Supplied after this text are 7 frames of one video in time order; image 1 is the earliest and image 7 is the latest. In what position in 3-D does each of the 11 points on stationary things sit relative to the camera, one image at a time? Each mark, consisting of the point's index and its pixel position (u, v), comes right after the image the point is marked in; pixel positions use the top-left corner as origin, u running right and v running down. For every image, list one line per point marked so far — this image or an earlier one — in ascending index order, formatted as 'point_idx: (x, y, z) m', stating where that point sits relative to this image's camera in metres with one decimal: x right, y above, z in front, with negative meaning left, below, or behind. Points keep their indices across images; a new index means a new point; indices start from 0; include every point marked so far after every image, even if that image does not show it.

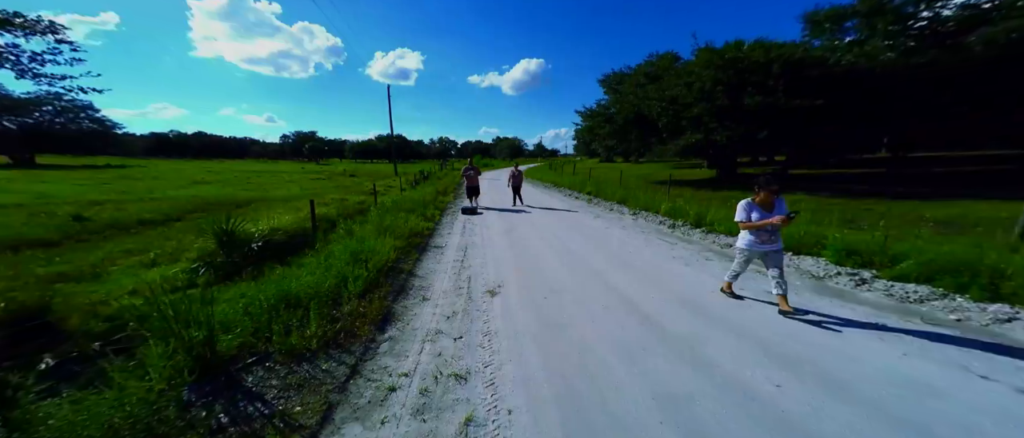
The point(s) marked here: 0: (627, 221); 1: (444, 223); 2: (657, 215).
0: (+3.7, -0.1, +11.5) m
1: (-2.3, -0.2, +10.9) m
2: (+4.9, +0.2, +11.7) m
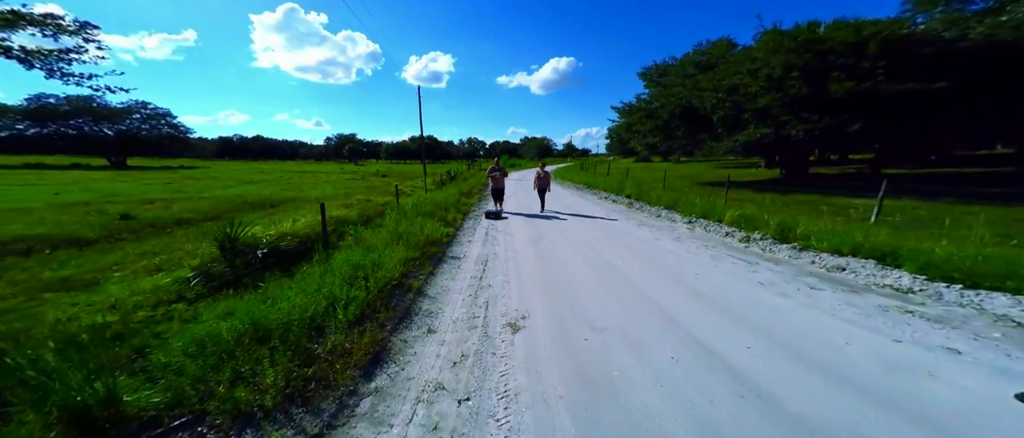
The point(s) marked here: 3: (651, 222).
0: (+4.8, -0.3, +9.7) m
1: (-1.3, -0.3, +9.8) m
2: (+5.9, -0.1, +9.8) m
3: (+4.6, -0.1, +11.2) m
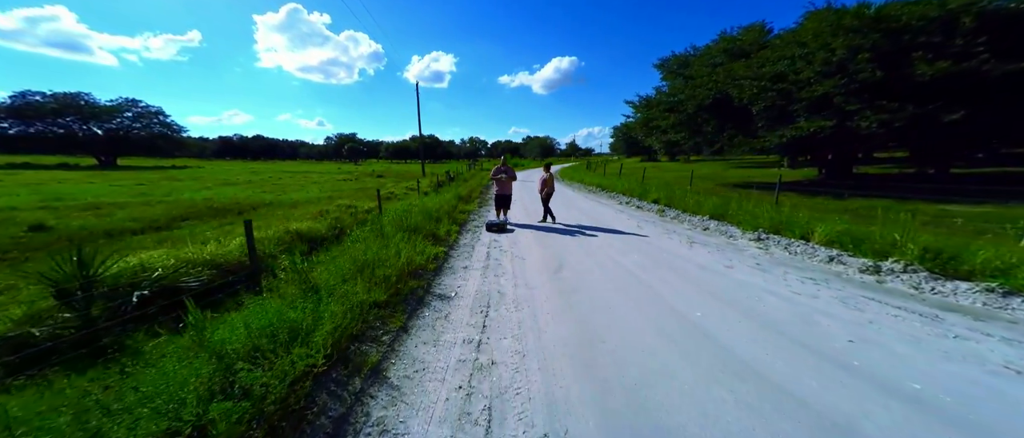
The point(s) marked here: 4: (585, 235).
0: (+5.0, -0.7, +7.2) m
1: (-1.1, -0.6, +7.4) m
2: (+6.2, -0.5, +7.2) m
3: (+4.9, -0.5, +8.7) m
4: (+2.0, -0.6, +8.8) m
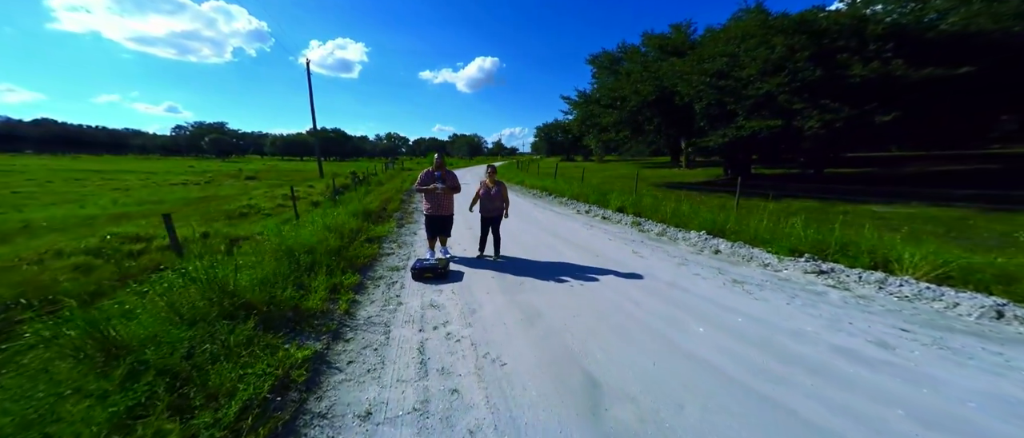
0: (+4.5, -1.0, +4.6) m
1: (-1.5, -1.2, +3.3) m
2: (+5.6, -0.8, +5.0) m
3: (+3.9, -0.8, +6.1) m
4: (+1.1, -1.0, +5.5) m
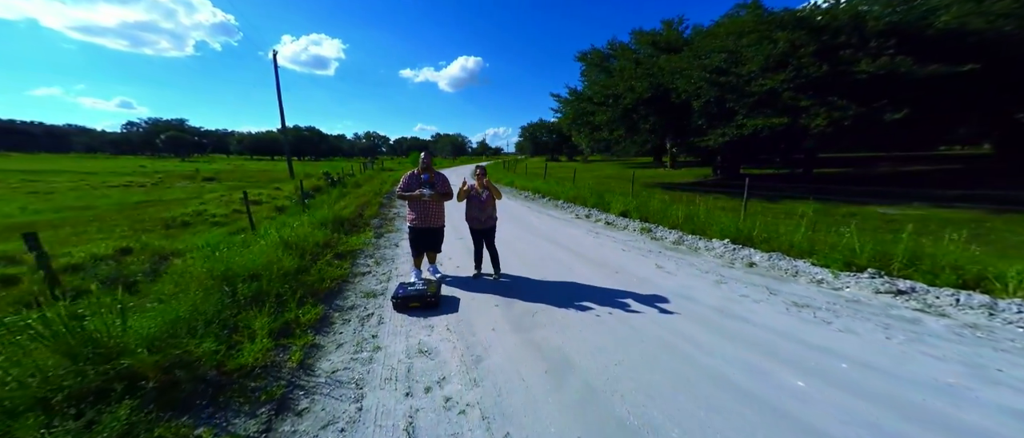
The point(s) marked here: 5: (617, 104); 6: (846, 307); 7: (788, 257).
0: (+4.7, -1.2, +3.7) m
1: (-1.2, -1.4, +2.0) m
2: (+5.7, -0.9, +4.1) m
3: (+4.1, -1.0, +5.1) m
4: (+1.3, -1.2, +4.3) m
5: (+5.4, +5.9, +17.8) m
6: (+4.2, -1.1, +4.3) m
7: (+5.0, -0.7, +6.2) m
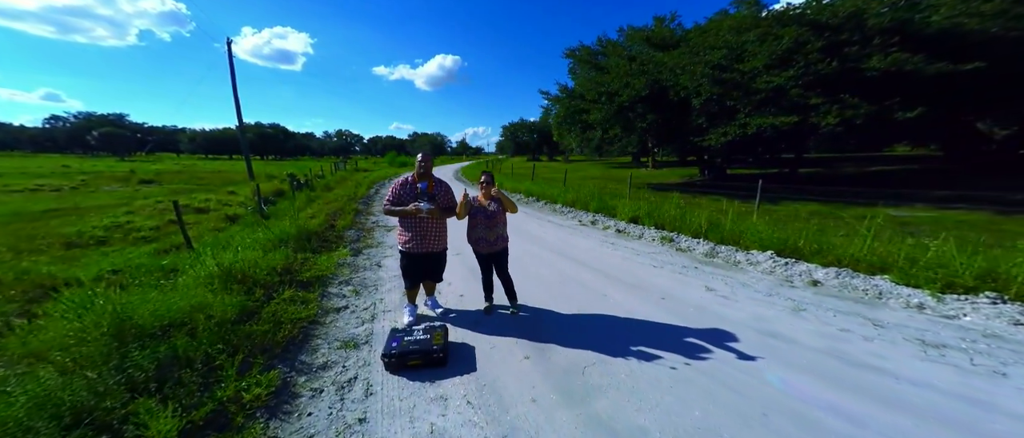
0: (+5.2, -1.3, +2.7) m
1: (-0.5, -1.6, +0.6) m
2: (+6.2, -1.1, +3.2) m
3: (+4.5, -1.2, +4.0) m
4: (+1.7, -1.4, +3.1) m
5: (+4.8, +5.7, +16.8) m
6: (+4.7, -1.2, +3.3) m
7: (+5.3, -0.8, +5.3) m
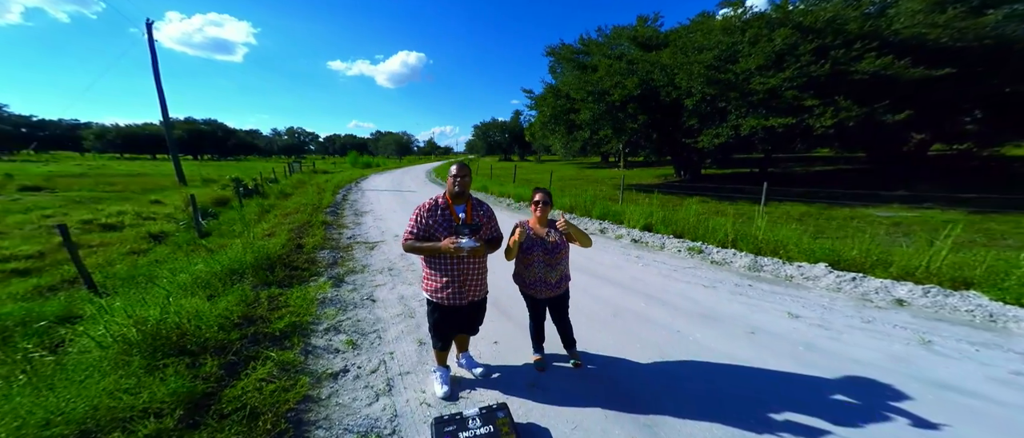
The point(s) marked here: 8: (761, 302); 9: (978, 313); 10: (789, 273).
0: (+6.1, -1.4, +2.1) m
1: (+0.7, -1.8, -0.6) m
2: (+7.1, -1.2, +2.7) m
3: (+5.2, -1.3, +3.4) m
4: (+2.6, -1.6, +2.1) m
5: (+3.9, +5.5, +16.1) m
6: (+5.5, -1.4, +2.7) m
7: (+5.9, -1.0, +4.7) m
8: (+3.6, -1.1, +4.9) m
9: (+5.8, -1.1, +4.3) m
10: (+4.8, -0.9, +5.9) m
